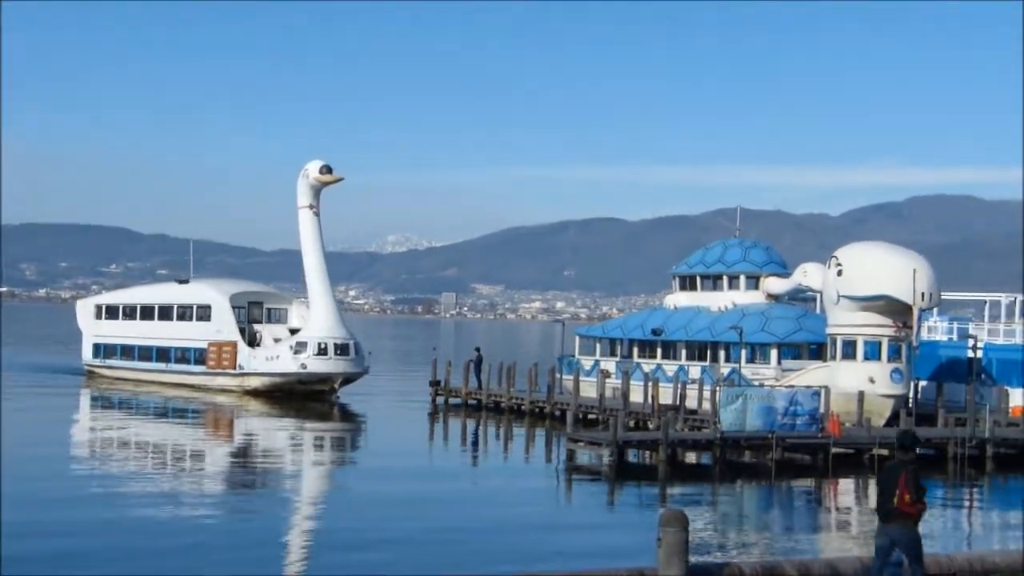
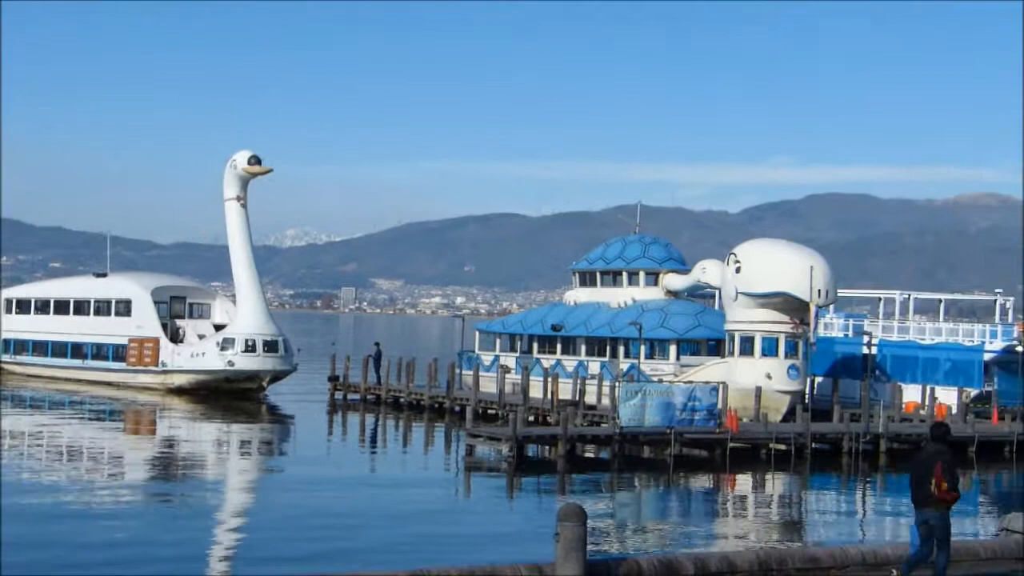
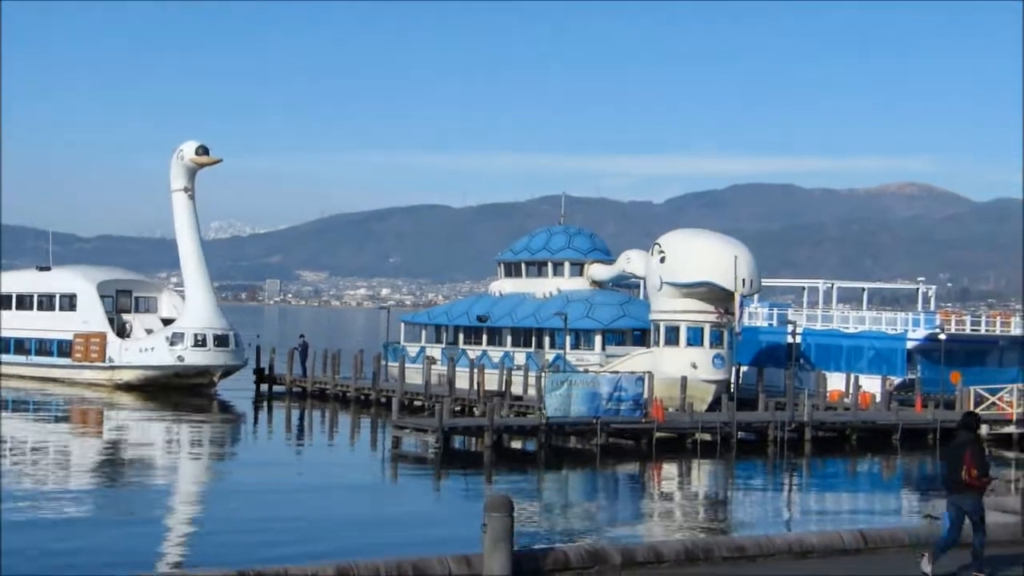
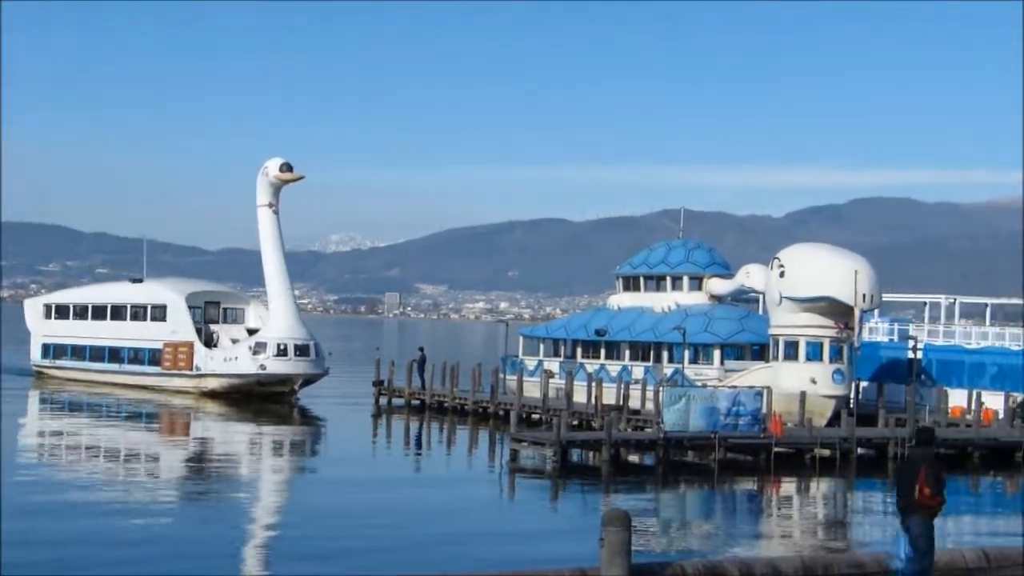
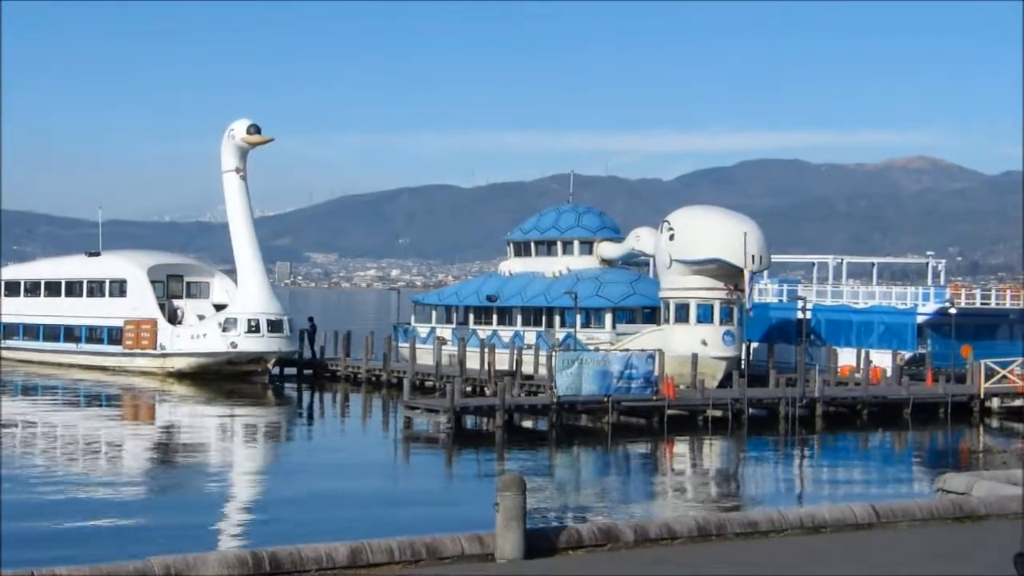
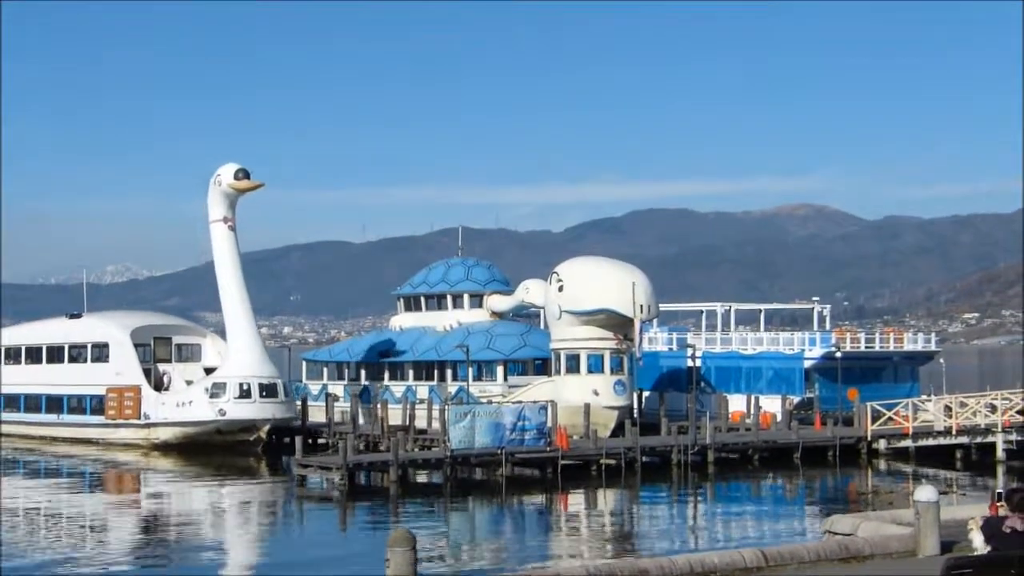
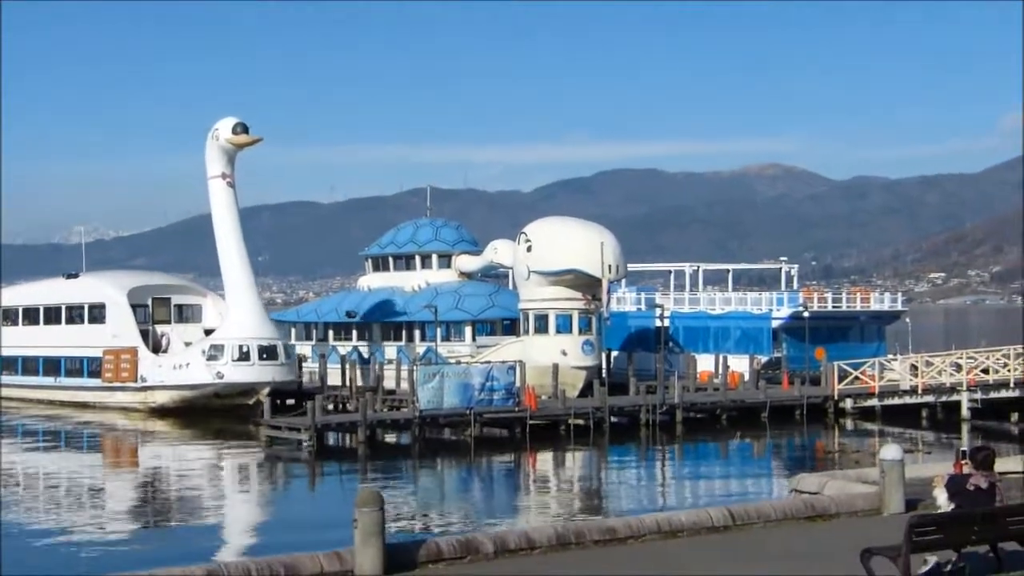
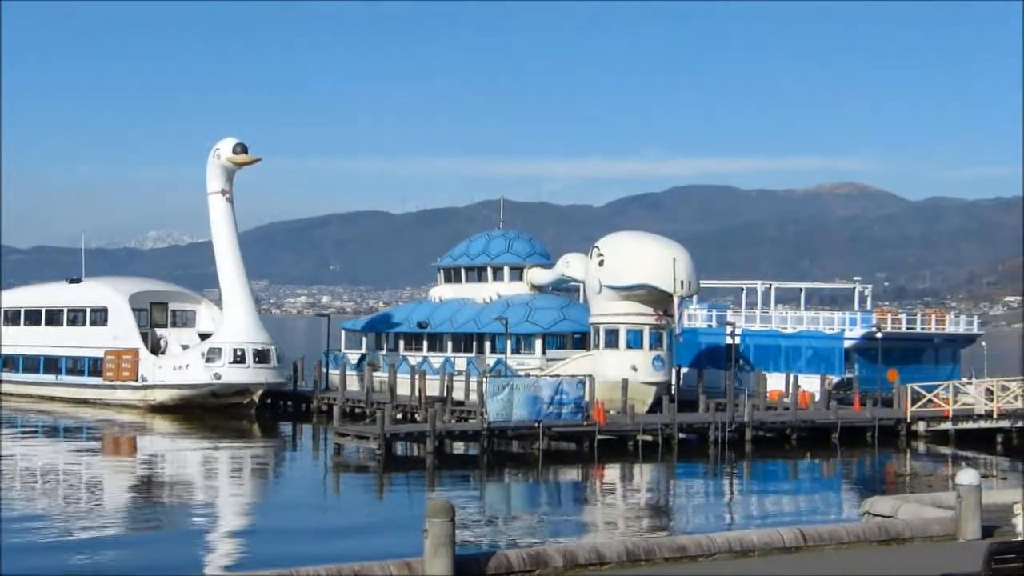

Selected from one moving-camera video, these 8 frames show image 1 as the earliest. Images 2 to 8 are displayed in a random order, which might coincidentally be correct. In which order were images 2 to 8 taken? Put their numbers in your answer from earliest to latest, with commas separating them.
4, 2, 3, 5, 8, 6, 7
